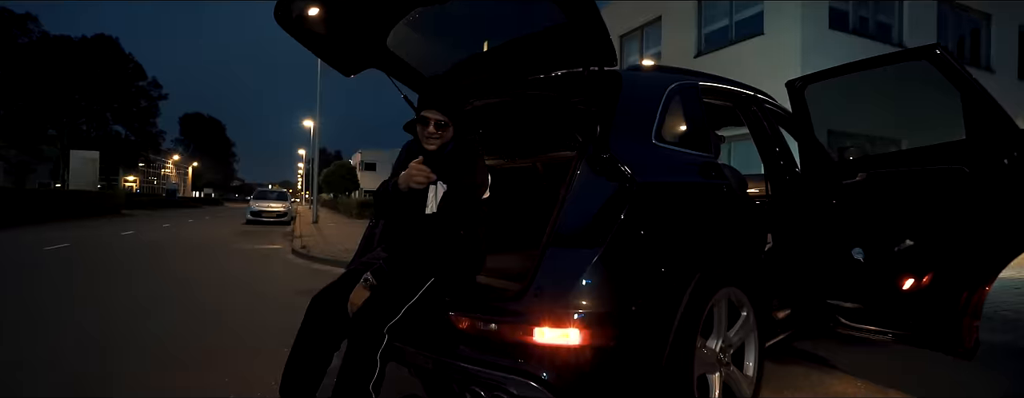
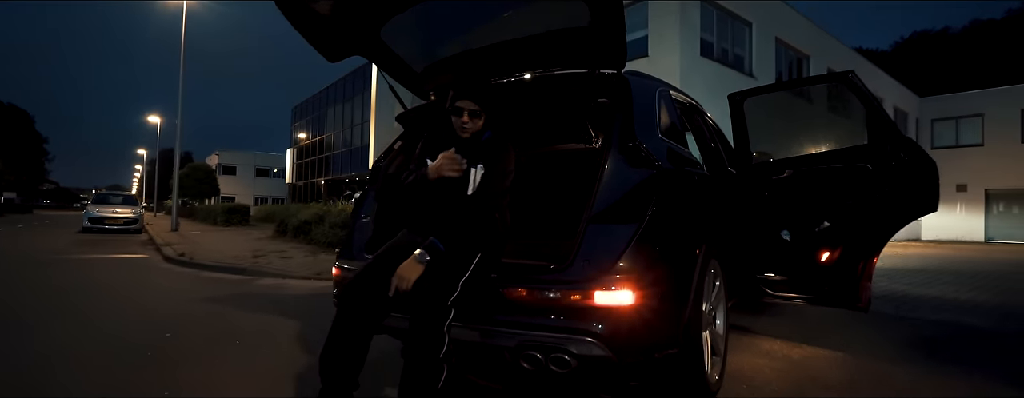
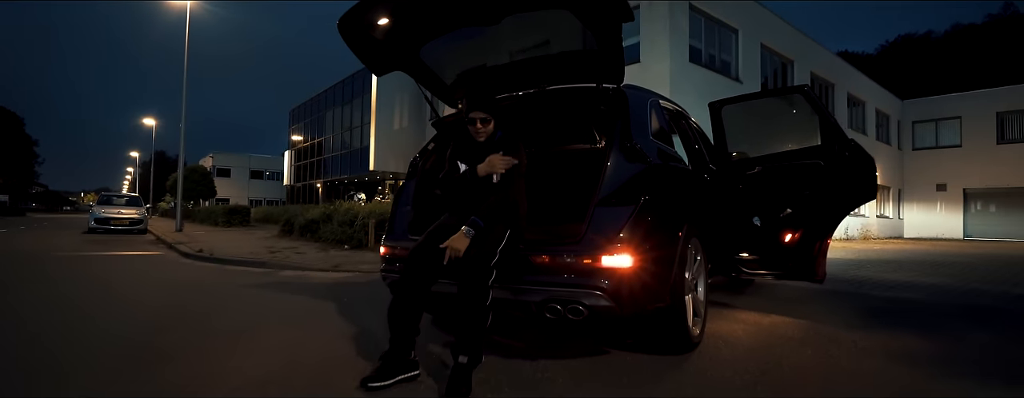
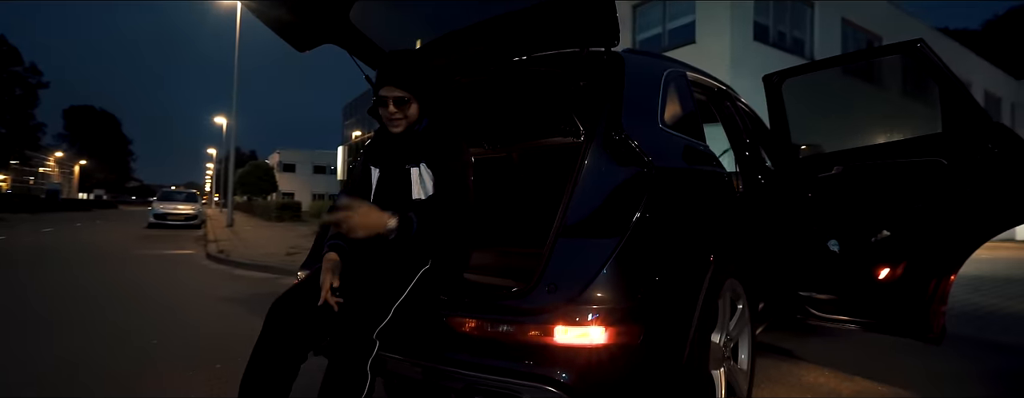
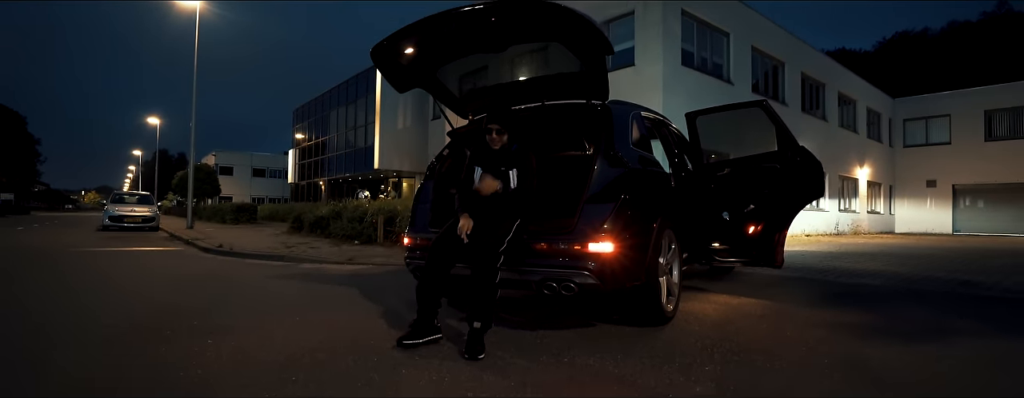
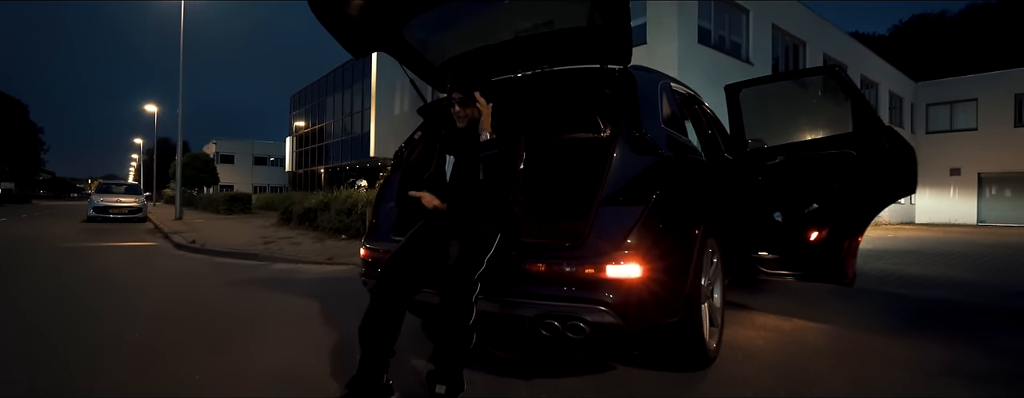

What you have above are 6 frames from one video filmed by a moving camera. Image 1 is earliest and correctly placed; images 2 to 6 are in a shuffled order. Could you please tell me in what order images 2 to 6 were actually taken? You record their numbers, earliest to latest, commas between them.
4, 2, 3, 5, 6
